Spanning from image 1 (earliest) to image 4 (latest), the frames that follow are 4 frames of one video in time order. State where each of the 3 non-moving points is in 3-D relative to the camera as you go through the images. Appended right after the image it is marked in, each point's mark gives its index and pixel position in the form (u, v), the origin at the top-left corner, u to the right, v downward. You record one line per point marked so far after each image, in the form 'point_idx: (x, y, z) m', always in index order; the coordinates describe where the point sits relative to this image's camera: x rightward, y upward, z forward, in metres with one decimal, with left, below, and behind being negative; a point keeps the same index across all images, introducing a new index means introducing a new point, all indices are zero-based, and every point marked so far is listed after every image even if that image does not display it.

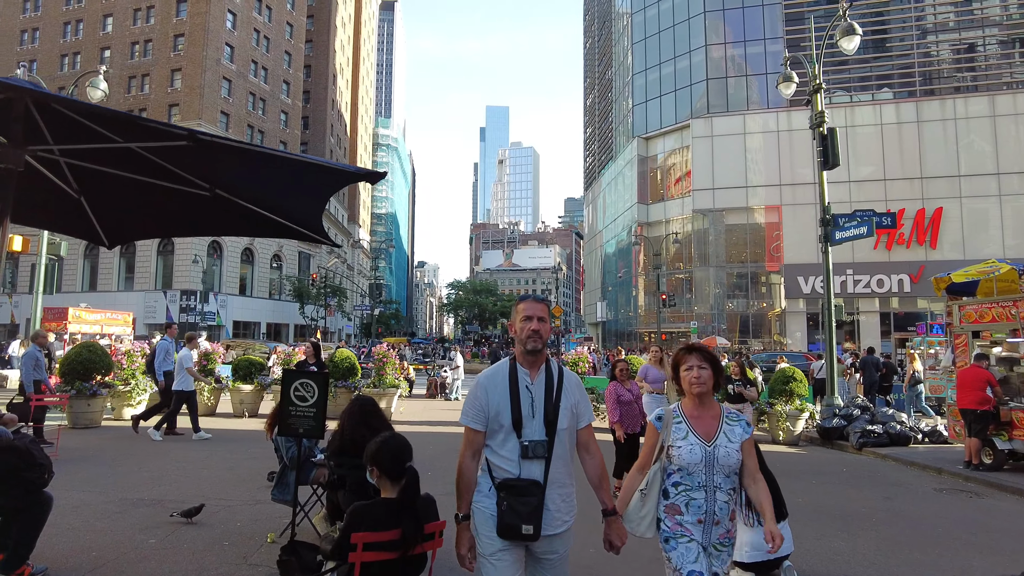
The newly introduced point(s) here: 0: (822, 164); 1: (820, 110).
0: (+7.0, +2.8, +14.9) m
1: (+6.9, +4.0, +14.9) m
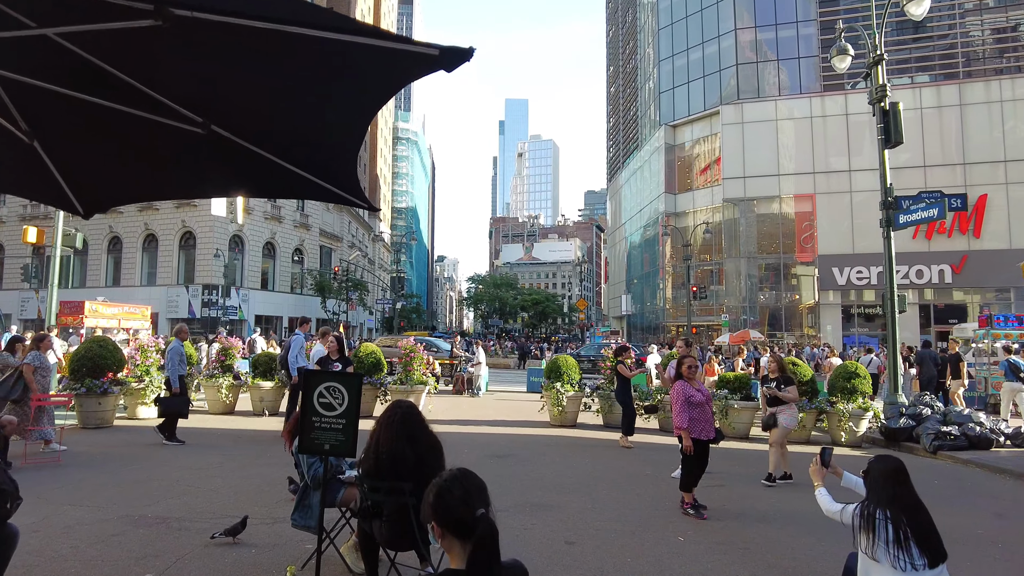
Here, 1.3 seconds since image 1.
0: (+7.7, +3.0, +13.7) m
1: (+7.6, +4.2, +13.7) m
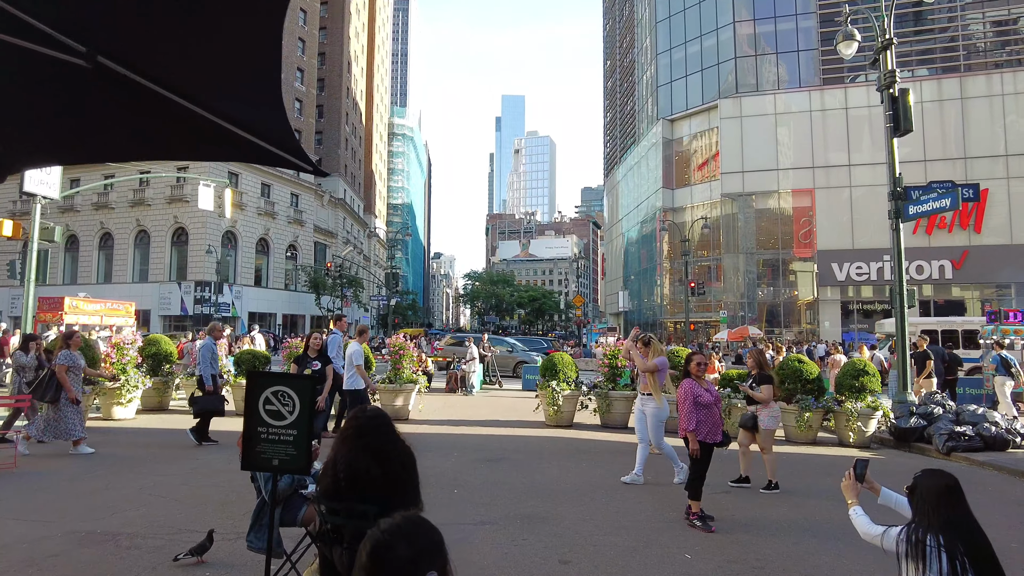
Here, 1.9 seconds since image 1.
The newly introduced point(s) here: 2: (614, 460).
0: (+7.5, +3.1, +13.2) m
1: (+7.5, +4.3, +13.2) m
2: (+1.4, -2.3, +9.0) m
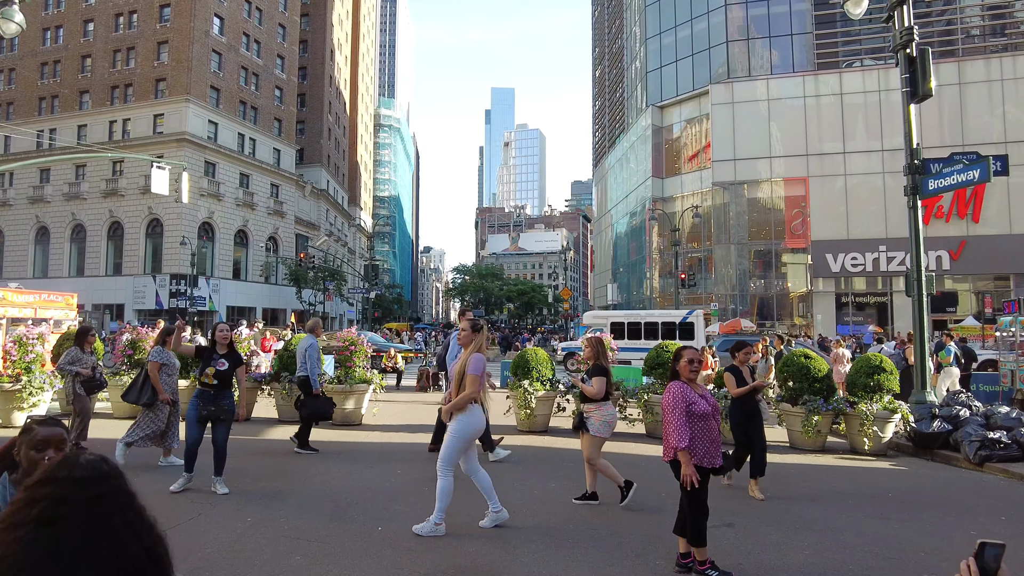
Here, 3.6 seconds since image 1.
0: (+7.0, +3.4, +11.7) m
1: (+6.9, +4.6, +11.7) m
2: (+0.9, -2.1, +7.5) m
